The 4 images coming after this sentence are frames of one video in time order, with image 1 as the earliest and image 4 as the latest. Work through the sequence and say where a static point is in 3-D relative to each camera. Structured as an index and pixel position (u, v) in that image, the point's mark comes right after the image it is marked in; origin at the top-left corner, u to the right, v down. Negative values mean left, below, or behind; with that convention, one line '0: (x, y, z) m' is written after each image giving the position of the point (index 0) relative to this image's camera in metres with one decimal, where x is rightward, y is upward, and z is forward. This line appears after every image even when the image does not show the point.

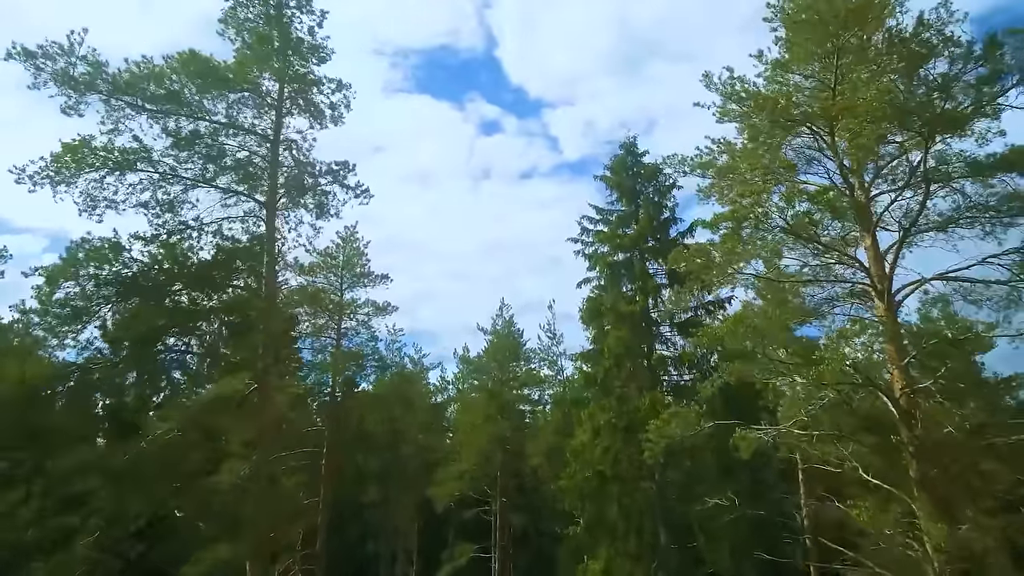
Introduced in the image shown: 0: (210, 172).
0: (-5.6, +2.1, +15.3) m
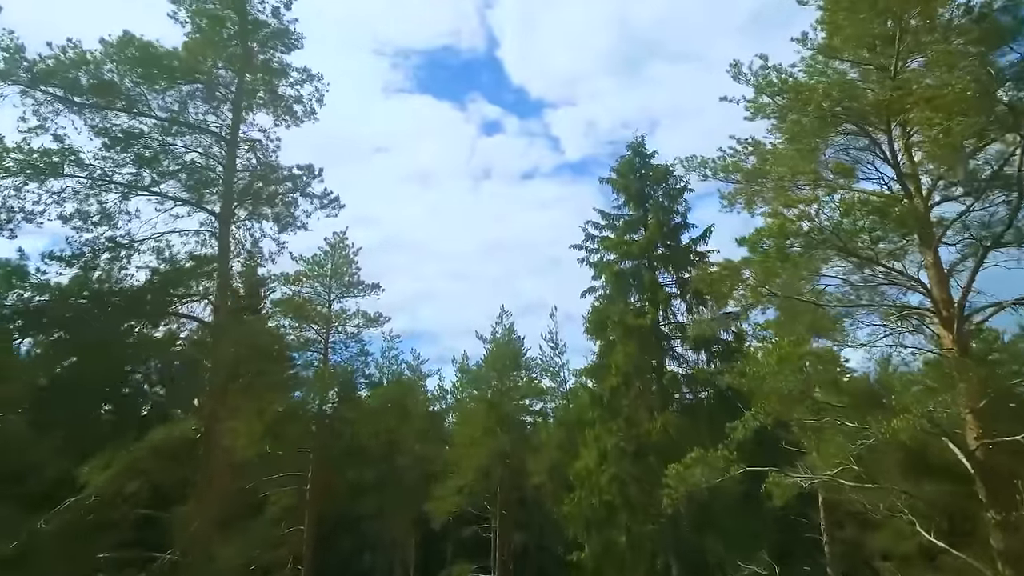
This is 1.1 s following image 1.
0: (-5.6, +1.7, +13.0) m
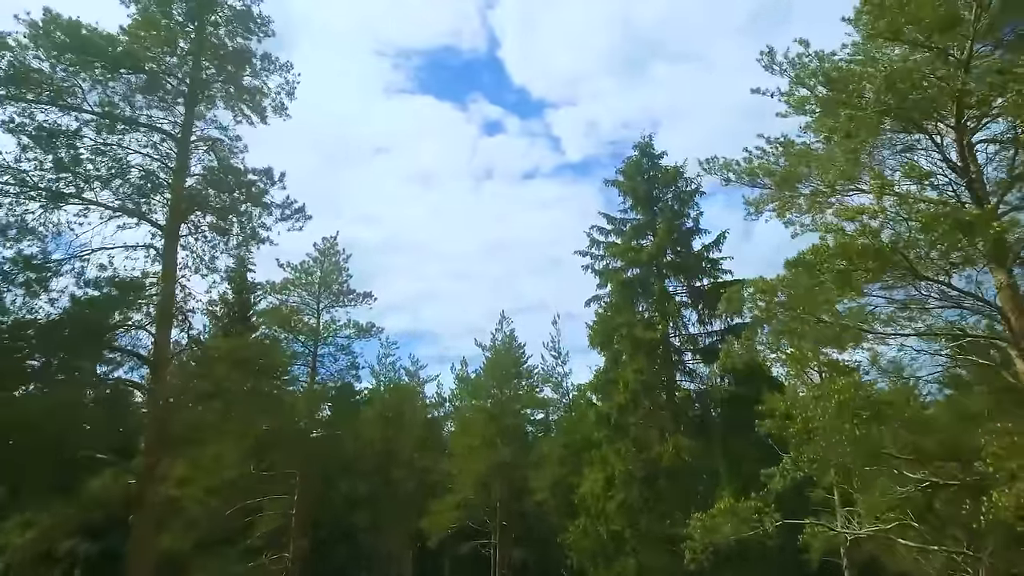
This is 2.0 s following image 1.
0: (-5.7, +1.4, +11.0) m
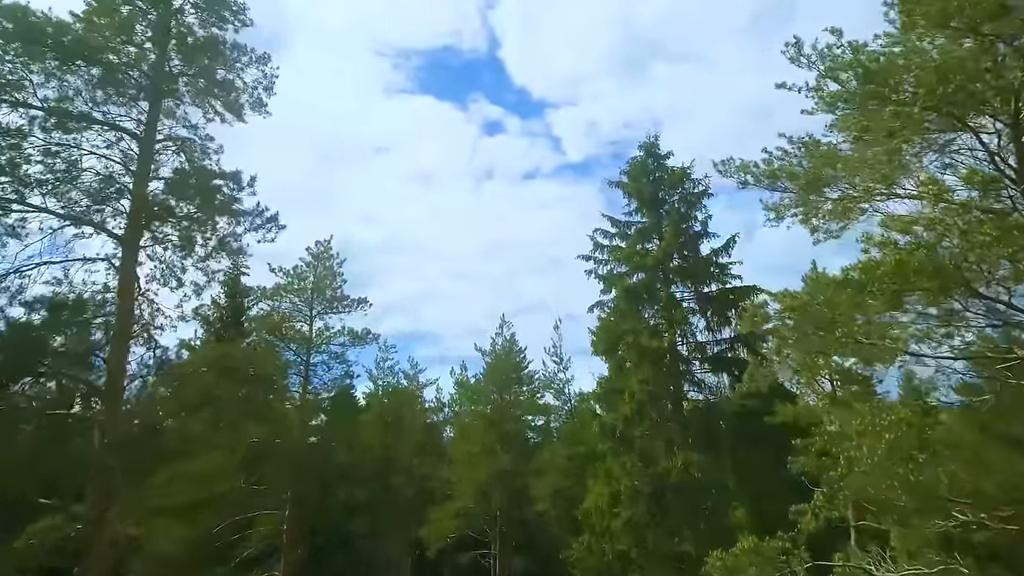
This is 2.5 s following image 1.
0: (-5.7, +1.2, +9.8) m
